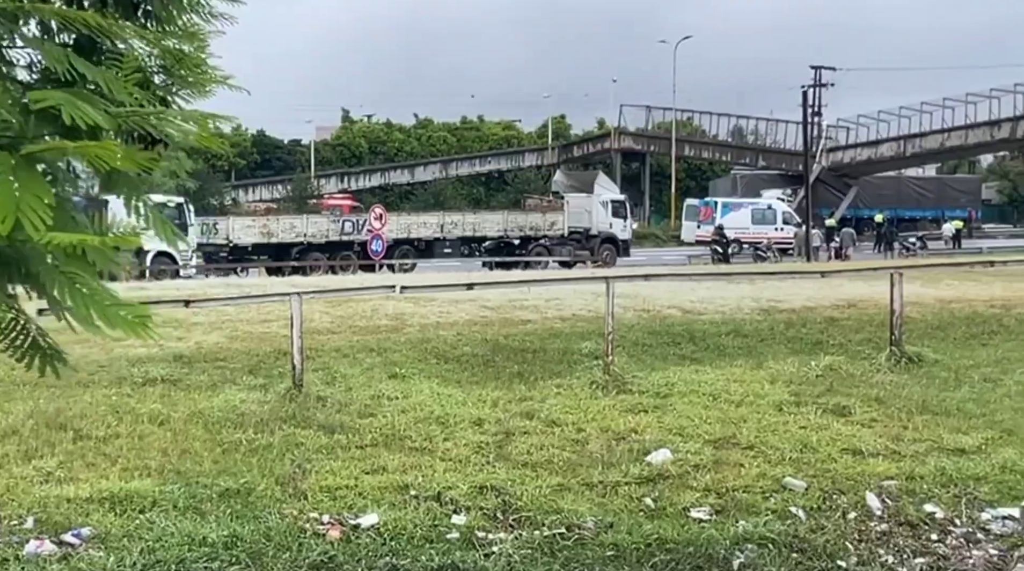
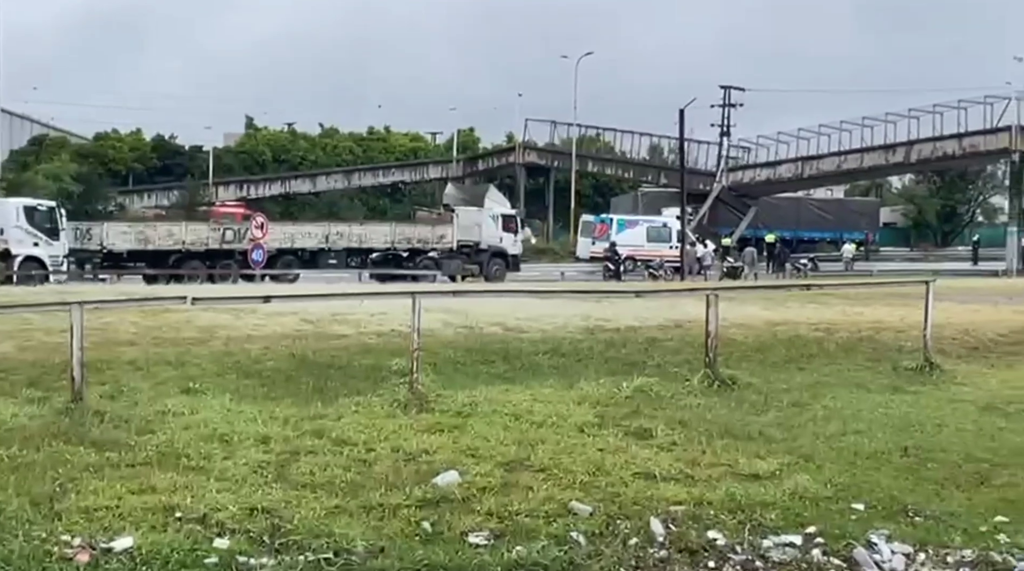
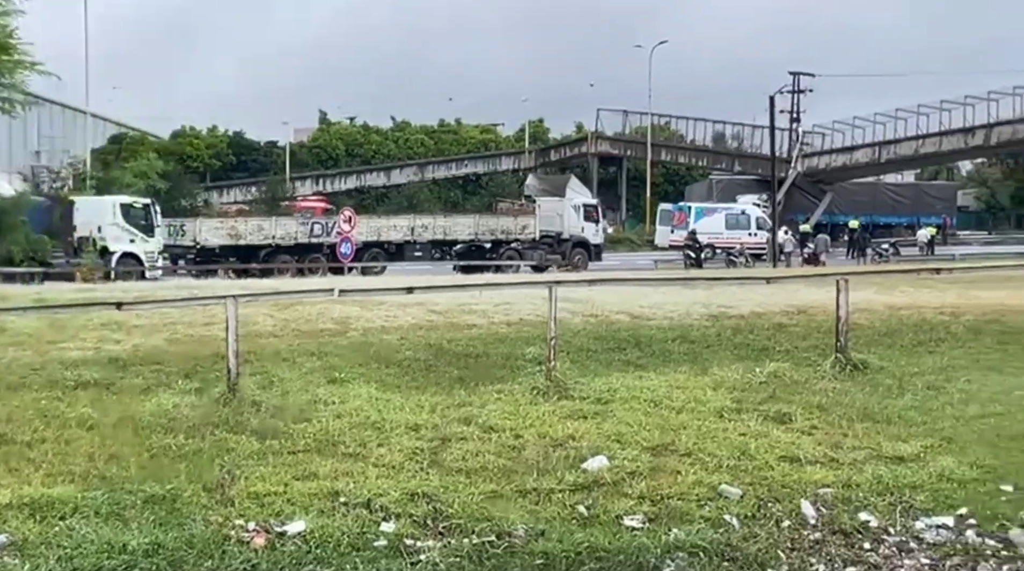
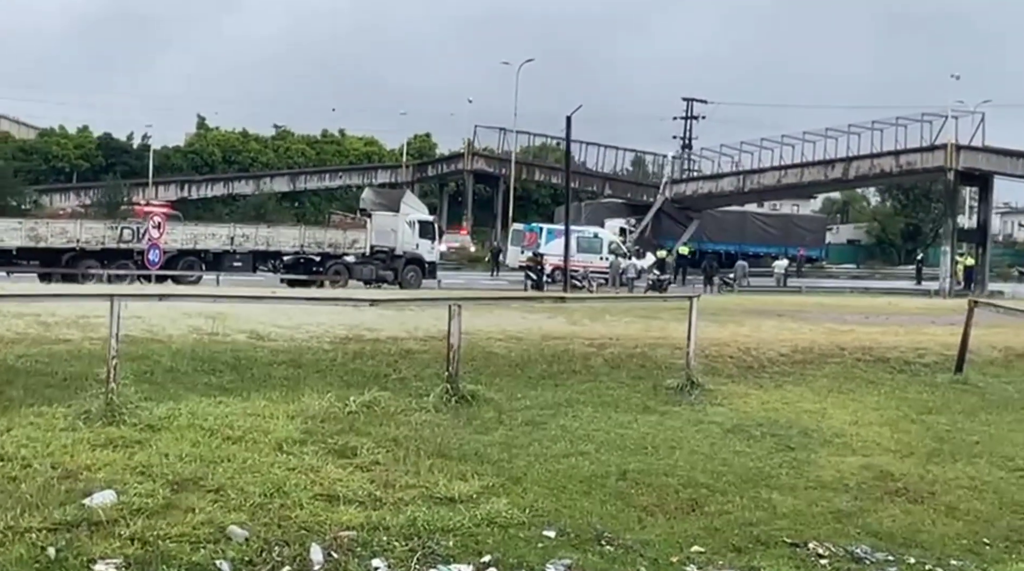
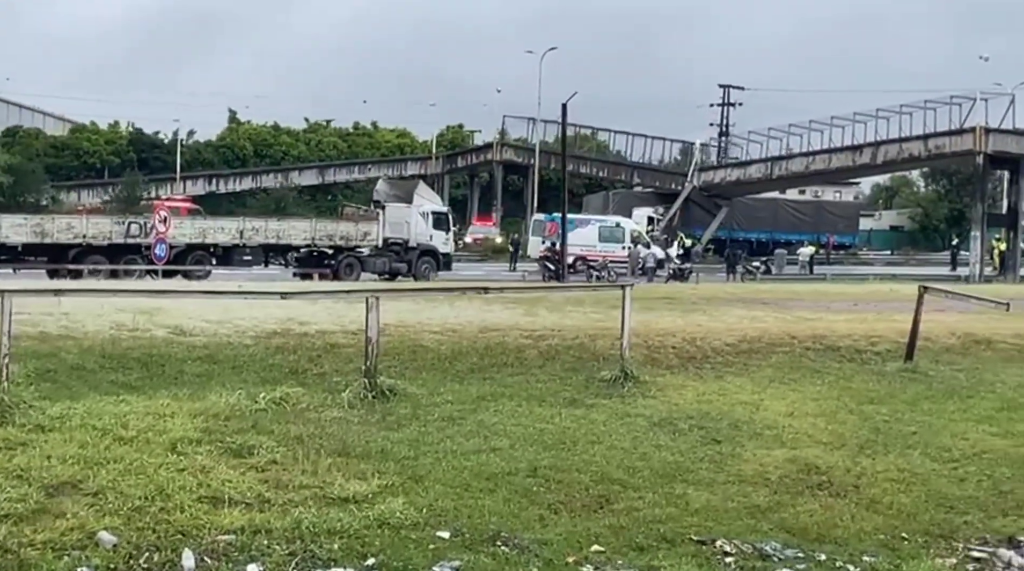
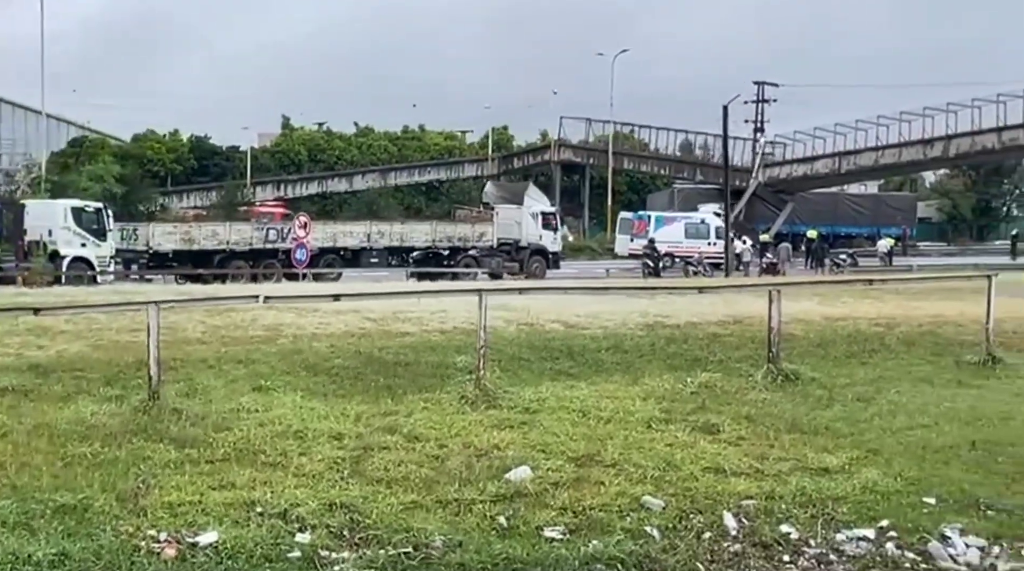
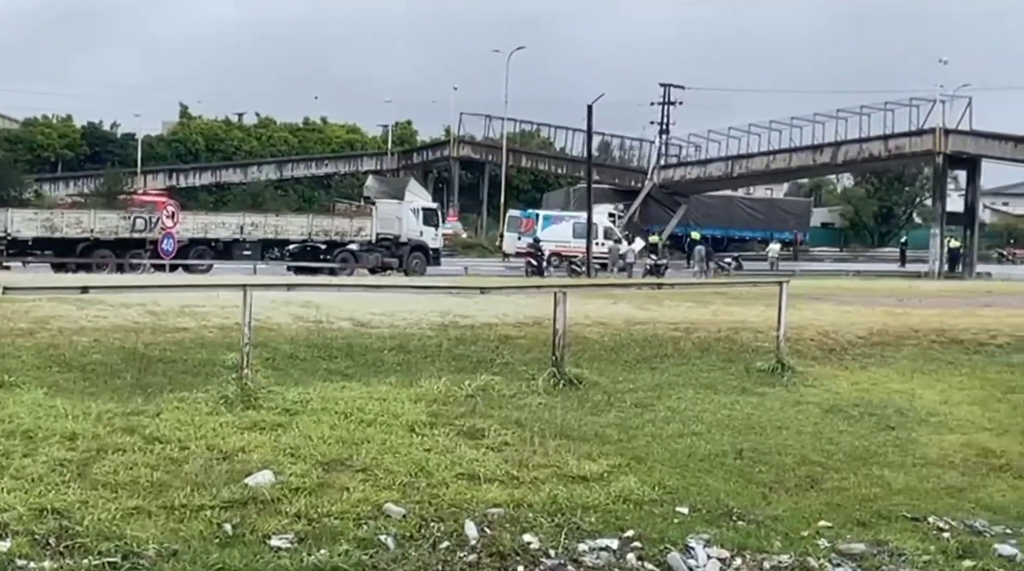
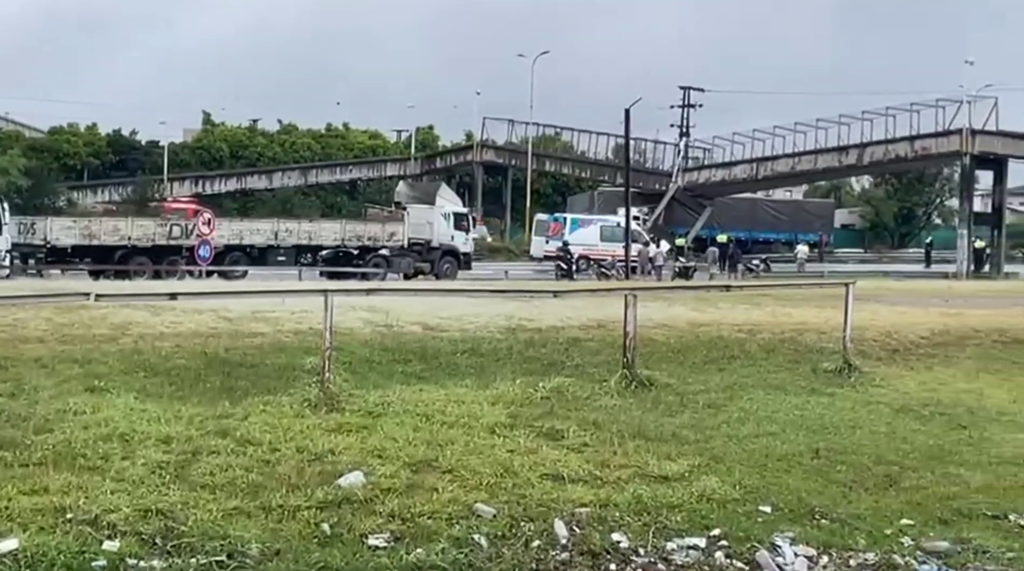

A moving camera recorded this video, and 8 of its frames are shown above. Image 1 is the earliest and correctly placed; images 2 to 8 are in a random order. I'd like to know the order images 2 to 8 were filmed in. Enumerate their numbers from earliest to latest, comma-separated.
3, 6, 2, 8, 7, 4, 5
